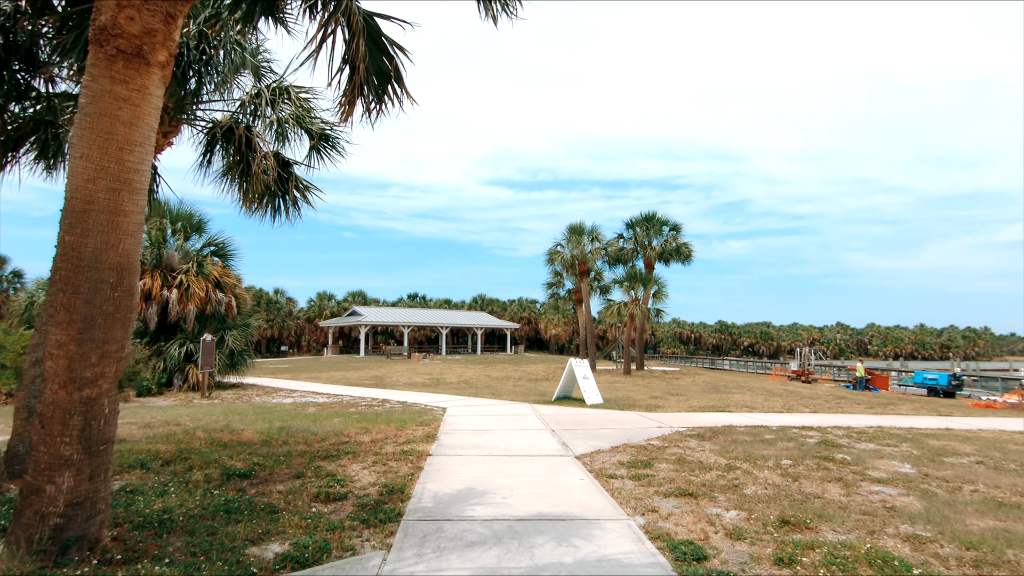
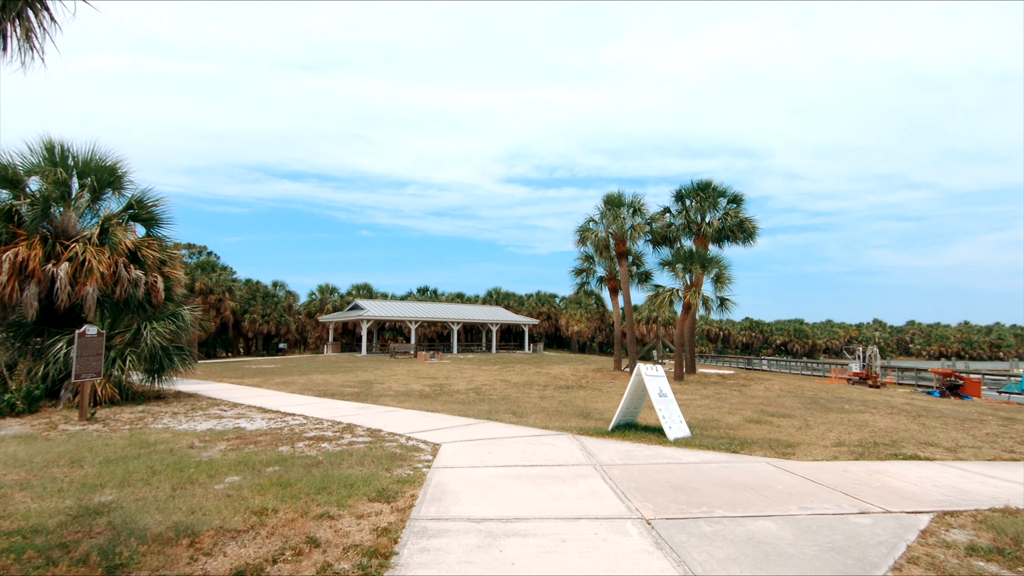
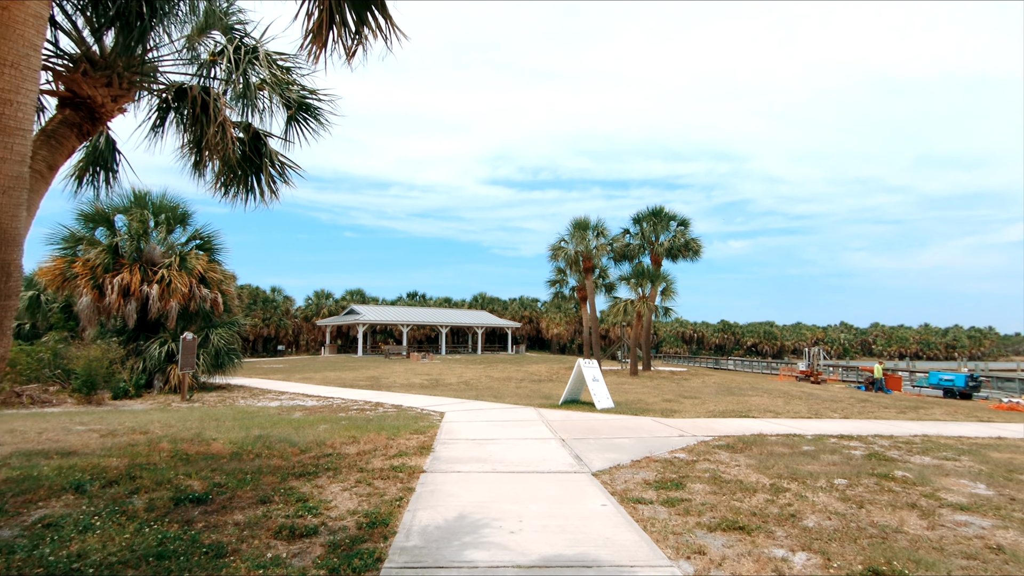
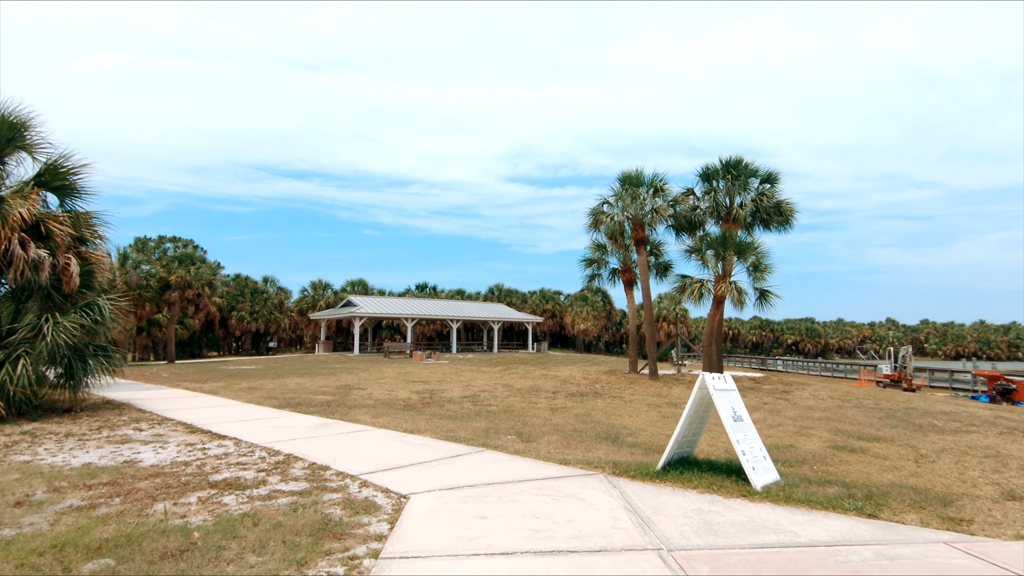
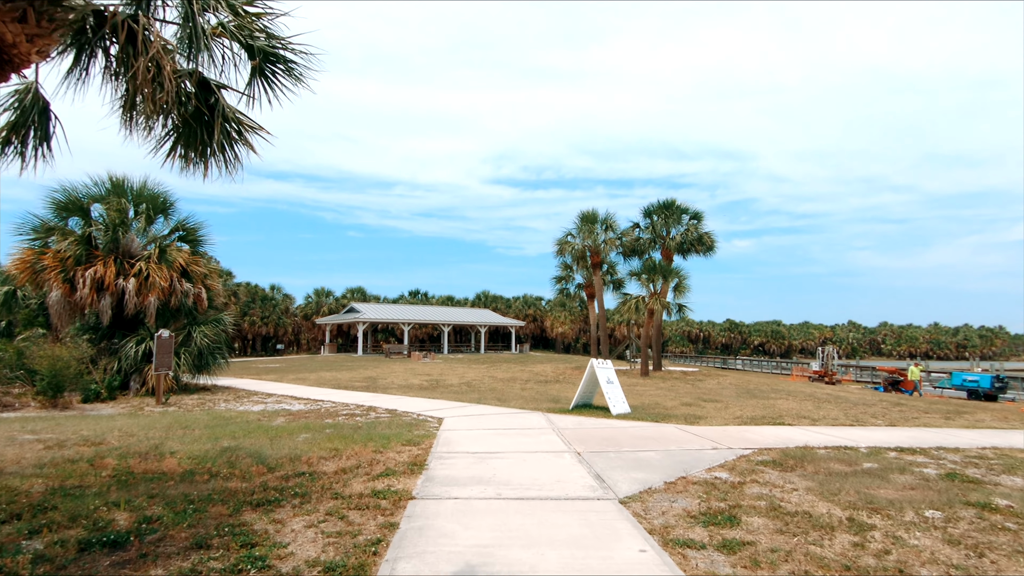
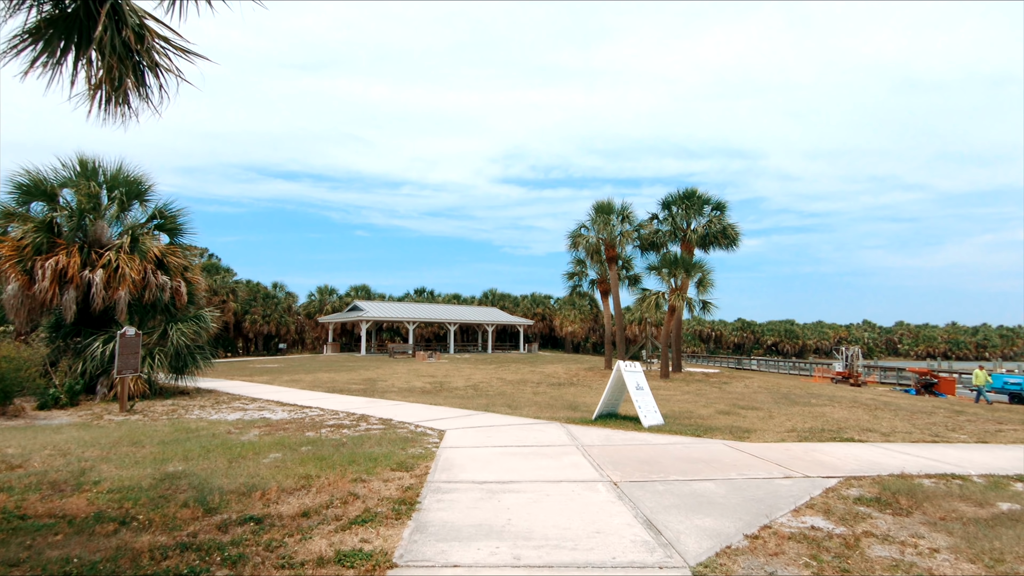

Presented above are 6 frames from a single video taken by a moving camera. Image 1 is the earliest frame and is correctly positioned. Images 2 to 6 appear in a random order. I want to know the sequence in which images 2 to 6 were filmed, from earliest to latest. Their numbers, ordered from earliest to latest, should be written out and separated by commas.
3, 5, 6, 2, 4
